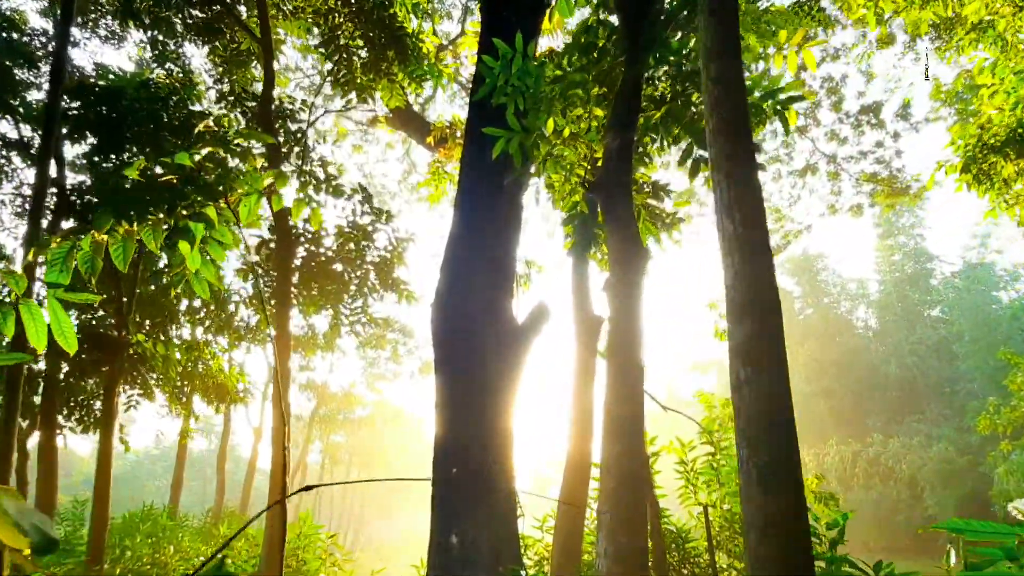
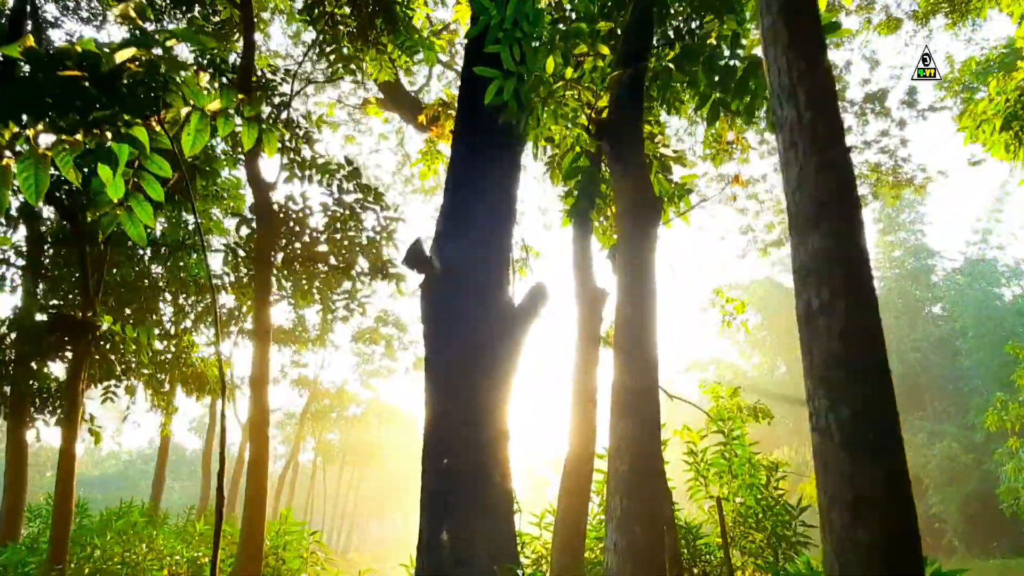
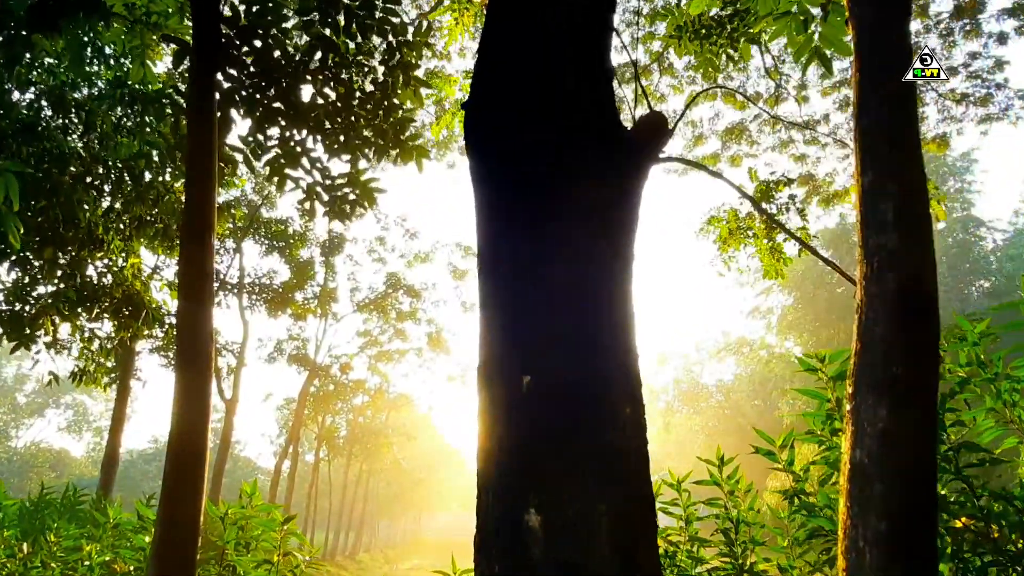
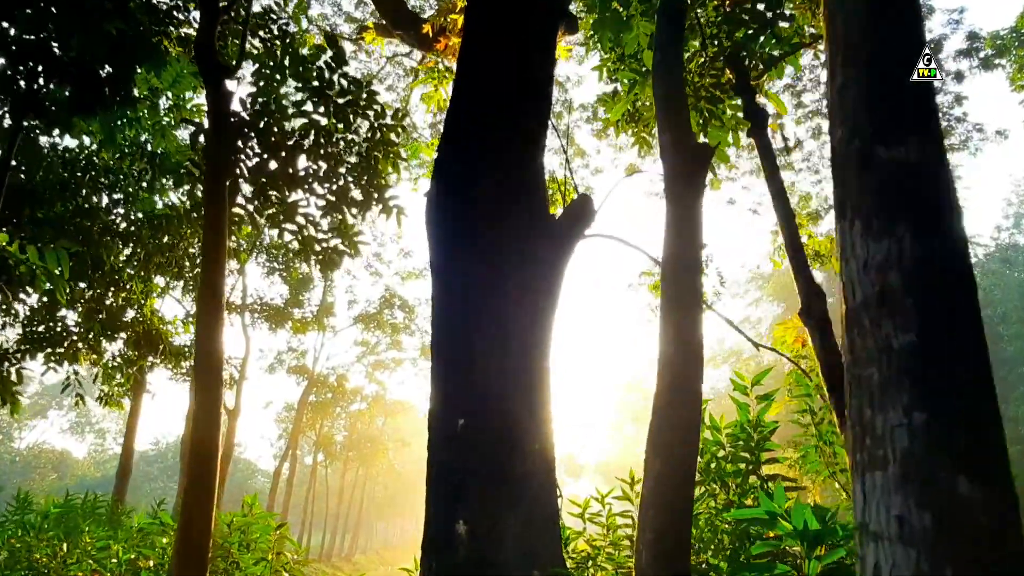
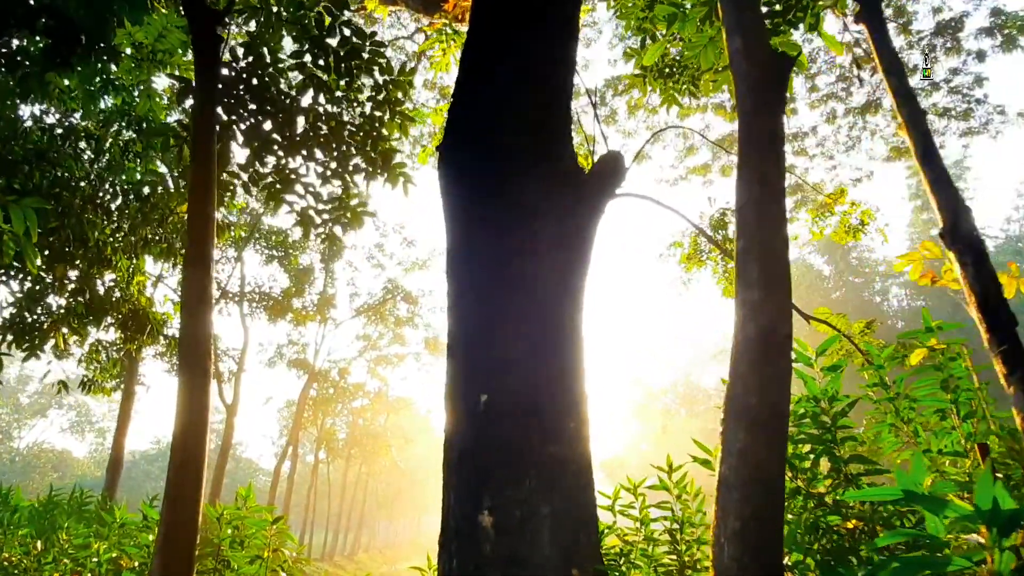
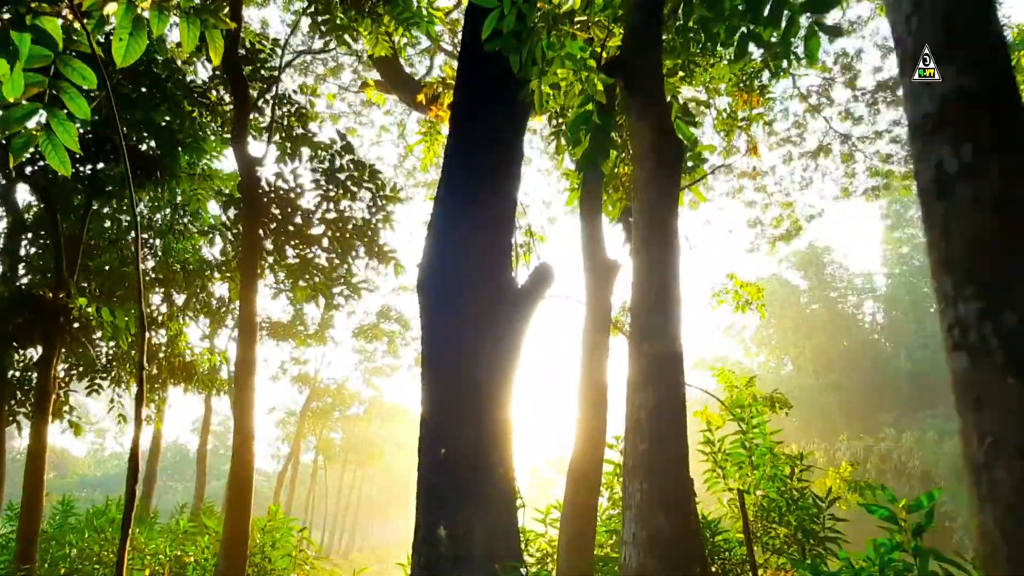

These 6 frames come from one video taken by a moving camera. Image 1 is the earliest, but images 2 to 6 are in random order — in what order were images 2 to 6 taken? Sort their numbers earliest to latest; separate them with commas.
2, 6, 4, 5, 3
